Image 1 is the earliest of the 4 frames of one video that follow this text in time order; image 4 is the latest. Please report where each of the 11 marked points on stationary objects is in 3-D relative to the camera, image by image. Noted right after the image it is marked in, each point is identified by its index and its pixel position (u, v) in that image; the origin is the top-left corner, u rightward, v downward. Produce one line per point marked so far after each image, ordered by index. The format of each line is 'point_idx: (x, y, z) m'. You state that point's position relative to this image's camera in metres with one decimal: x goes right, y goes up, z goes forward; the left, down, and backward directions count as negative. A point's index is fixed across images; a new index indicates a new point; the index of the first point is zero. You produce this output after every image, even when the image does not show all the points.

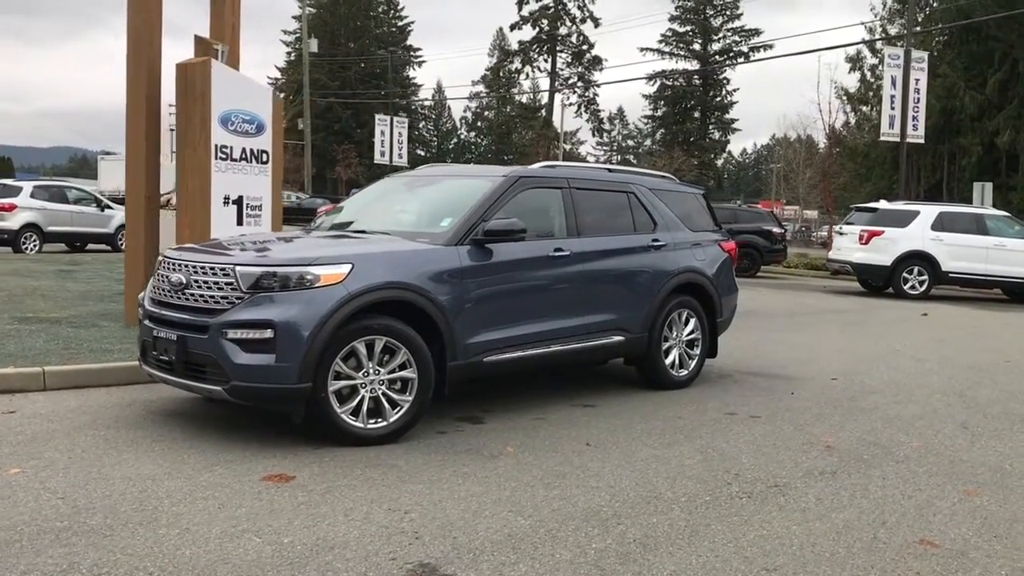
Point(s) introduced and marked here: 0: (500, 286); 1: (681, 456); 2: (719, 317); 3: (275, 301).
0: (-0.1, 0.0, +6.3) m
1: (+1.0, -1.0, +5.6) m
2: (+1.7, -0.2, +8.1) m
3: (-1.3, -0.1, +5.3) m
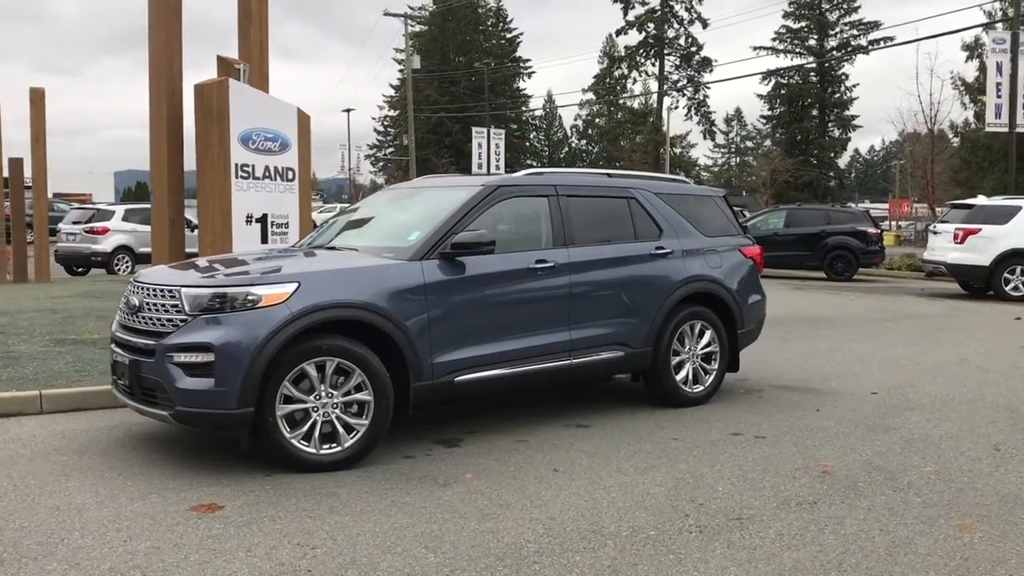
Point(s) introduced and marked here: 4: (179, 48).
0: (-0.3, -0.1, +6.0) m
1: (+0.7, -1.0, +5.2) m
2: (+1.7, -0.3, +7.5) m
3: (-1.5, -0.2, +5.2) m
4: (-3.1, +2.2, +9.2) m
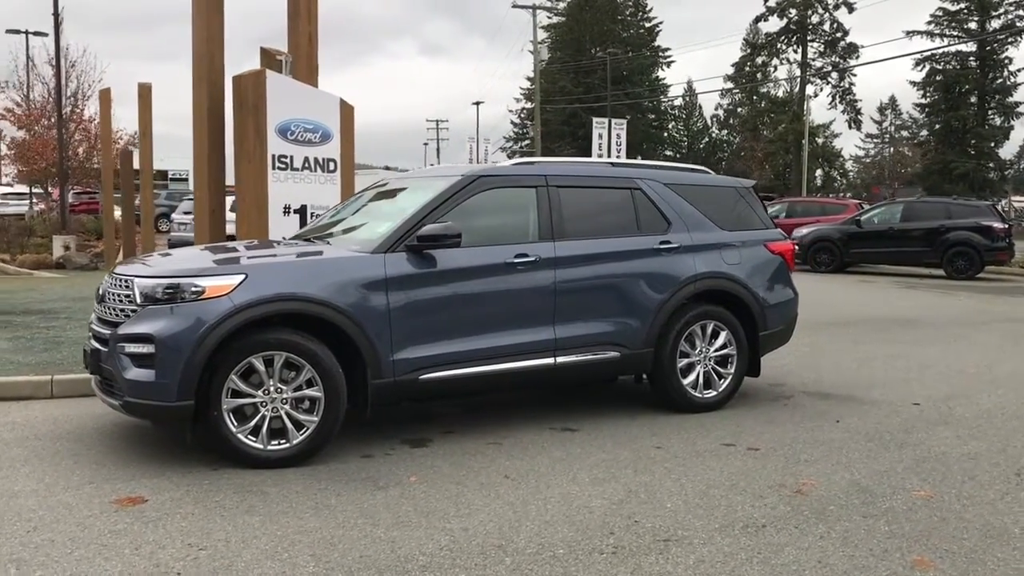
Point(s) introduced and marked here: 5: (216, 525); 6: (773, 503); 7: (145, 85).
0: (-0.4, 0.0, +5.7) m
1: (+0.4, -1.0, +4.8) m
2: (+1.8, -0.3, +7.0) m
3: (-1.8, -0.1, +5.1) m
4: (-2.7, +2.3, +9.3) m
5: (-1.3, -1.0, +4.4) m
6: (+1.3, -1.0, +4.7) m
7: (-6.6, +3.7, +17.9) m
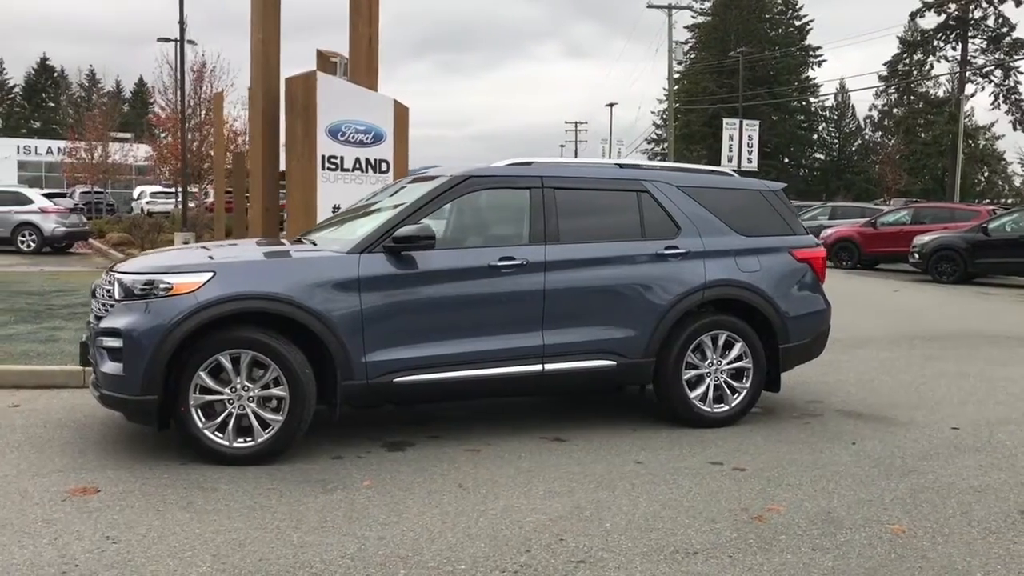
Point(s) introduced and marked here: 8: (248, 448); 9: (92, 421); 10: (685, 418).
0: (-0.5, -0.1, +5.6) m
1: (+0.1, -1.0, +4.6) m
2: (+1.8, -0.4, +6.6) m
3: (-2.0, -0.1, +5.2) m
4: (-2.3, +2.4, +9.5) m
5: (-1.6, -1.0, +4.4) m
6: (+0.9, -1.1, +4.4) m
7: (-4.8, +3.7, +18.6) m
8: (-1.4, -0.9, +5.3) m
9: (-2.7, -0.8, +6.3) m
10: (+1.1, -0.8, +6.3) m
